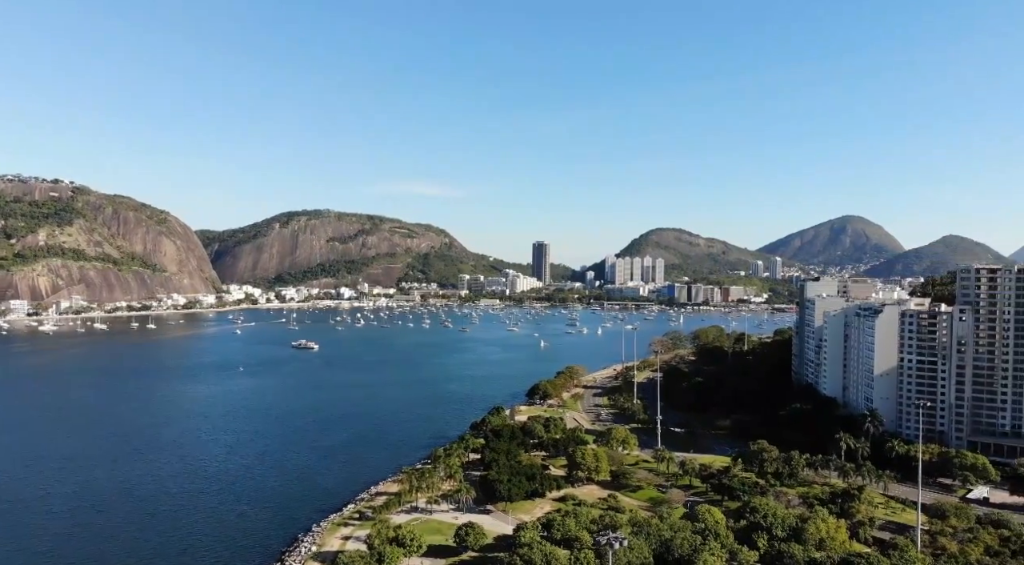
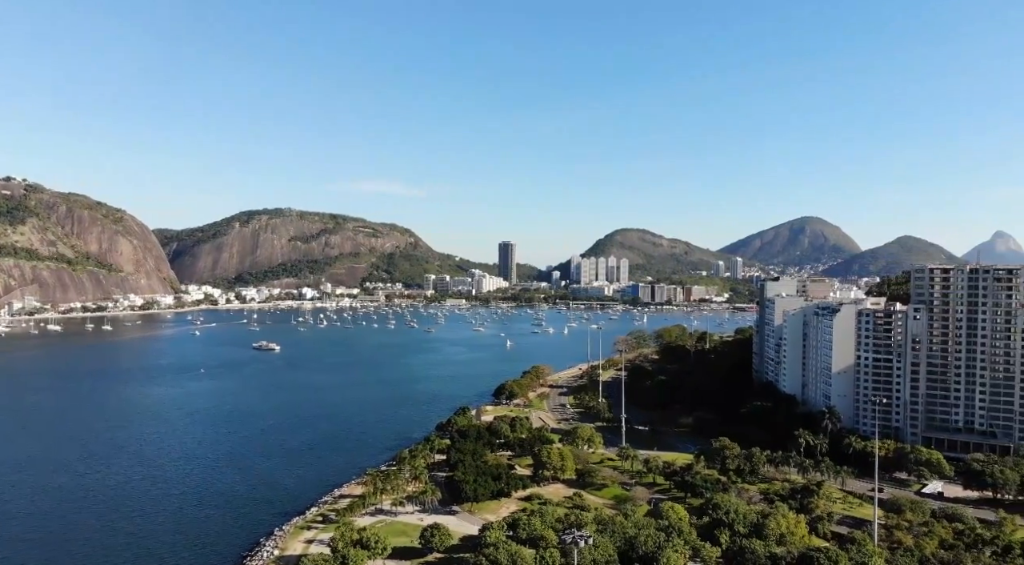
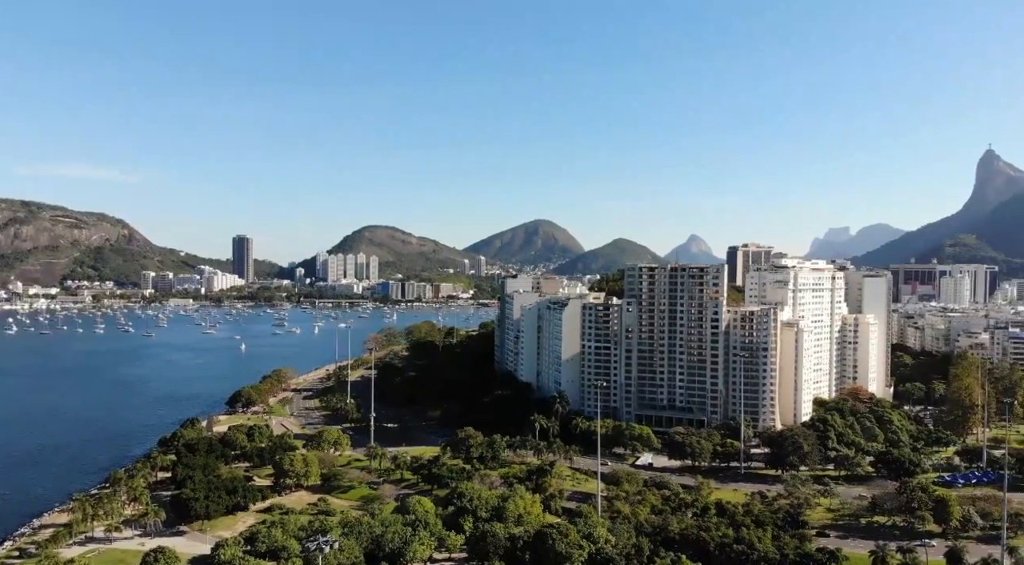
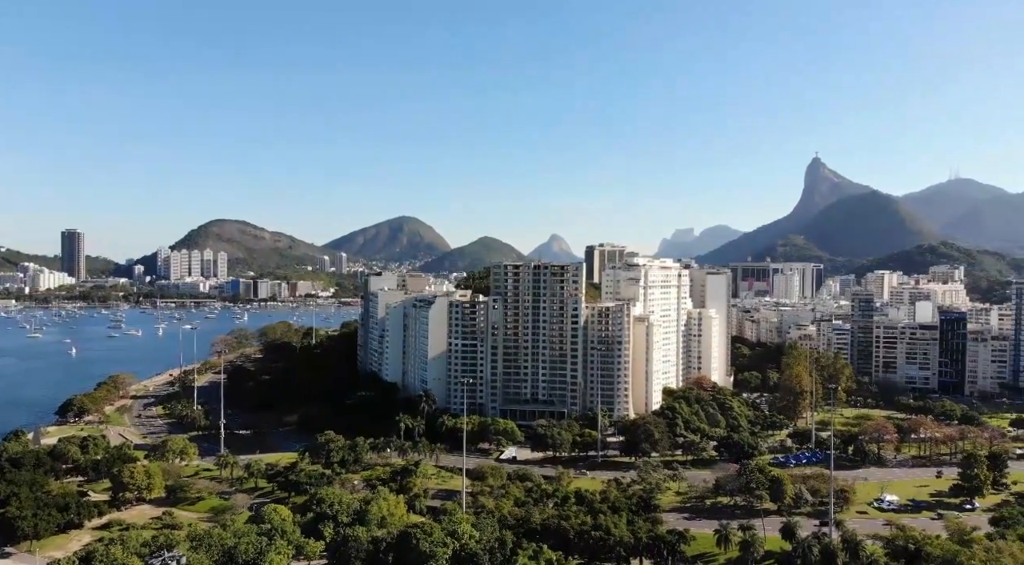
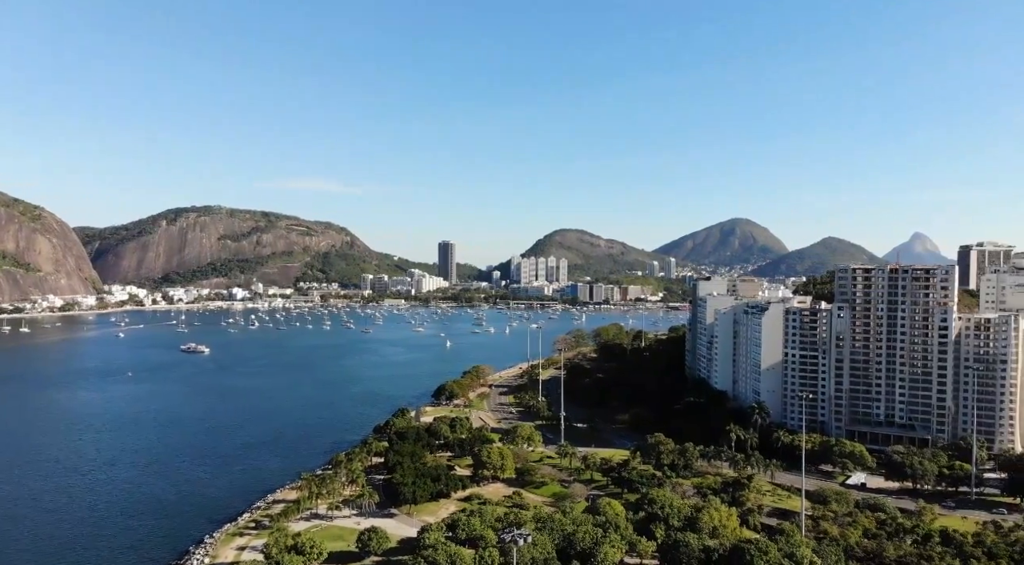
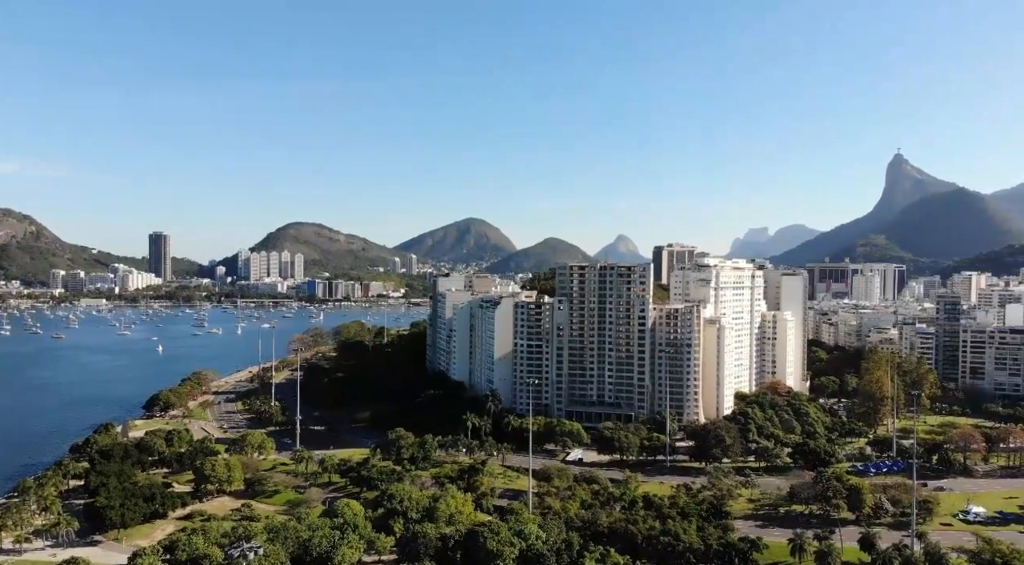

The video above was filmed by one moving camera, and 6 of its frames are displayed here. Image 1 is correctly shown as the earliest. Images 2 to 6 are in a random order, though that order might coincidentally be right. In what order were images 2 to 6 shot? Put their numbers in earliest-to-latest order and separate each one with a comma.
2, 5, 3, 6, 4
